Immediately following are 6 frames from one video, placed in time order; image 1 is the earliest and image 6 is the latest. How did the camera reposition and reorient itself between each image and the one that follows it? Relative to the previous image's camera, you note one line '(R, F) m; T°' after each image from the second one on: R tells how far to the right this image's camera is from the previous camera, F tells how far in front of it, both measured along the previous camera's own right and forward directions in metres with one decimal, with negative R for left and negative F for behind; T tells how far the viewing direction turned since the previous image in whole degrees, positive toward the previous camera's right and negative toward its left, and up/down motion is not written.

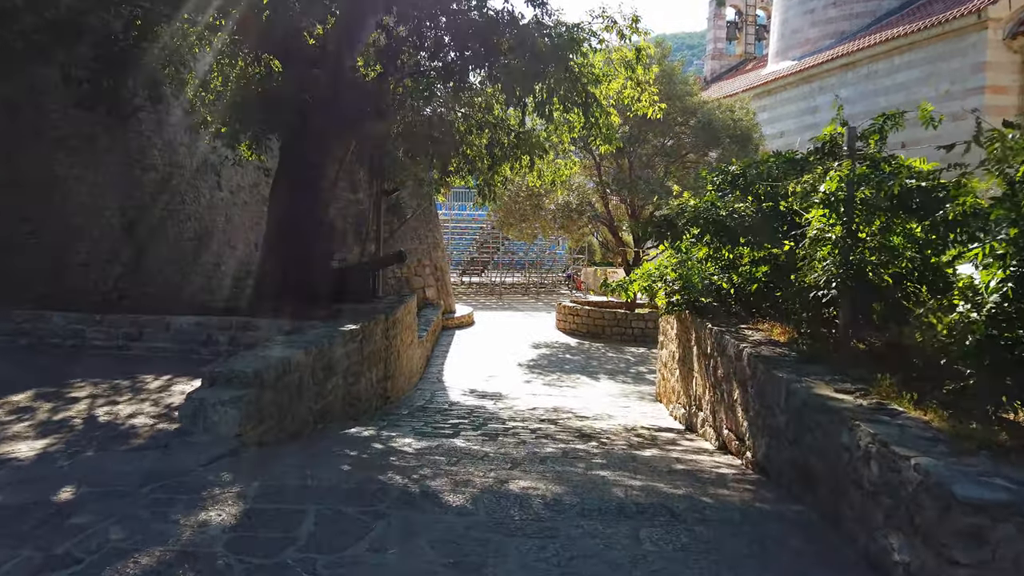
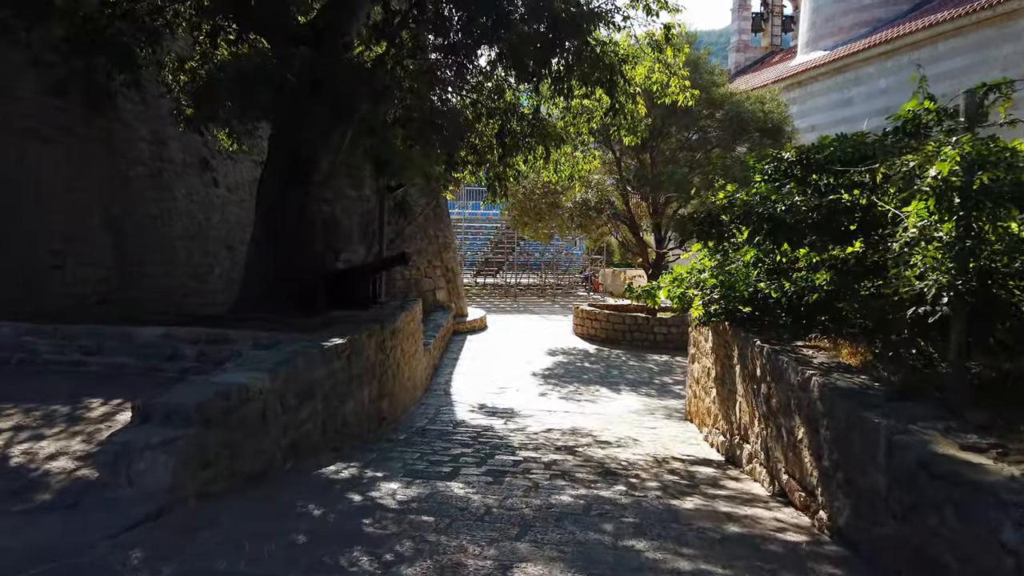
(0.0, +0.7) m; -1°
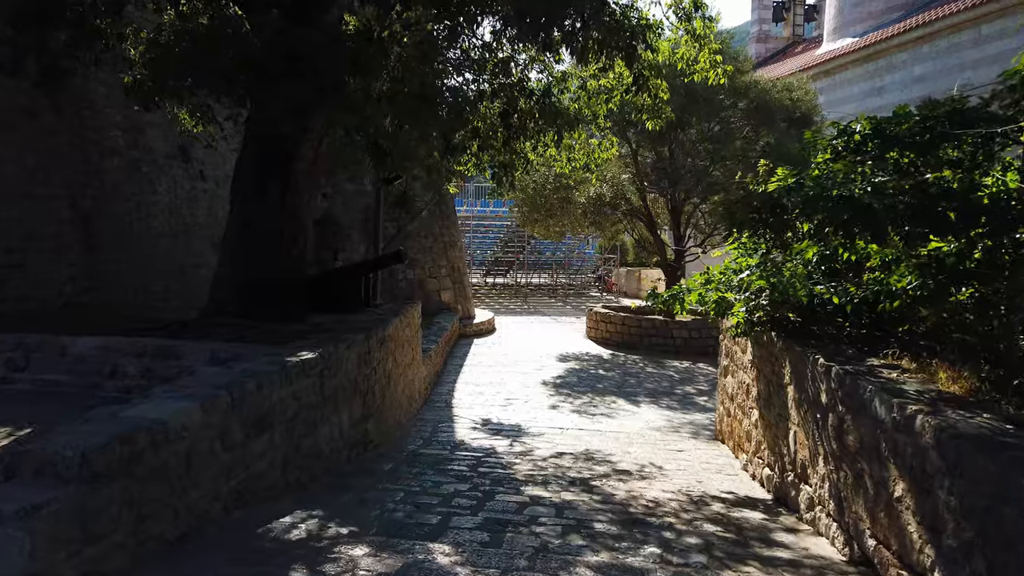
(0.0, +0.7) m; -1°
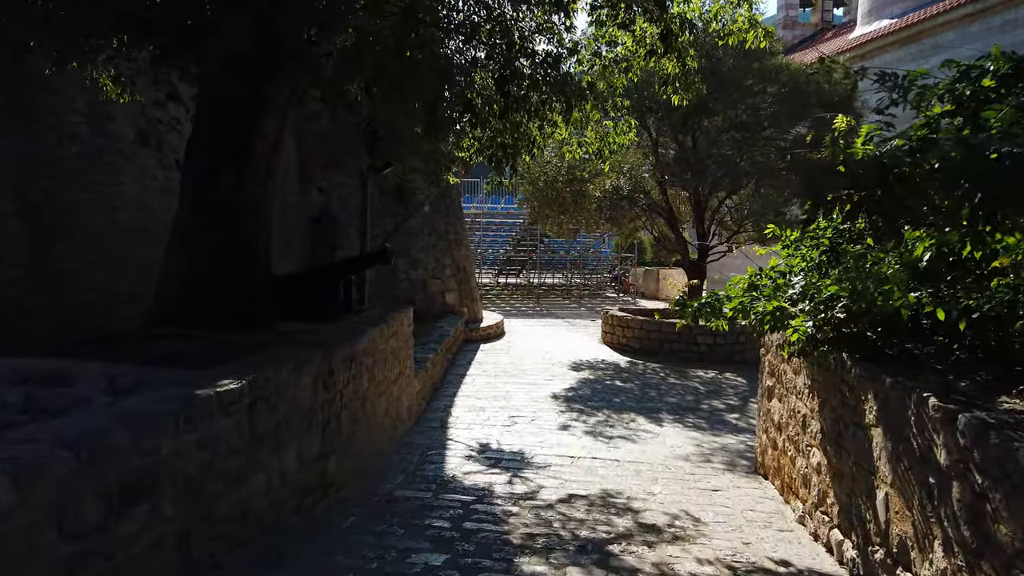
(+0.1, +0.9) m; -1°
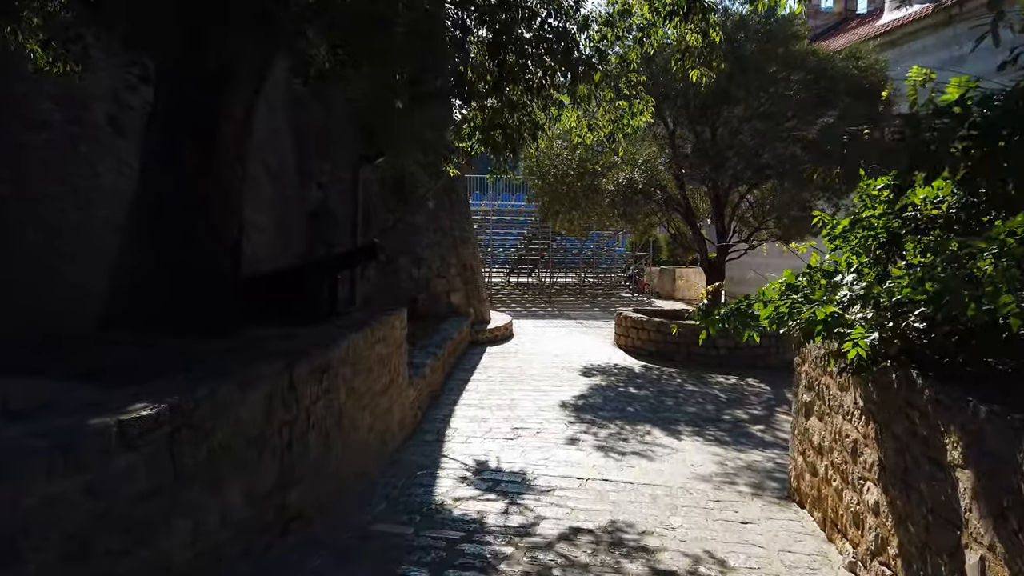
(+0.1, +0.6) m; -1°
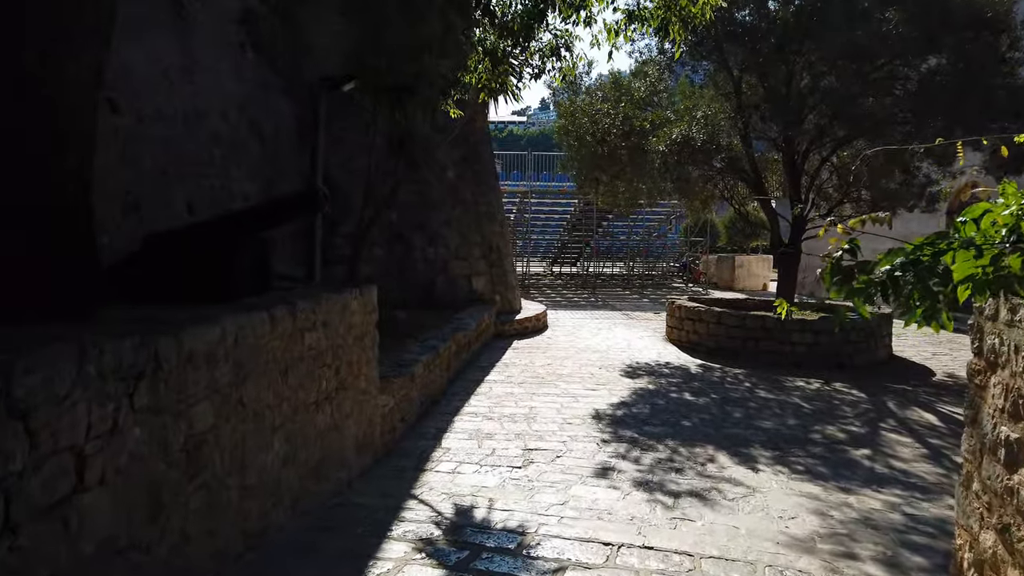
(+0.2, +1.6) m; -4°
